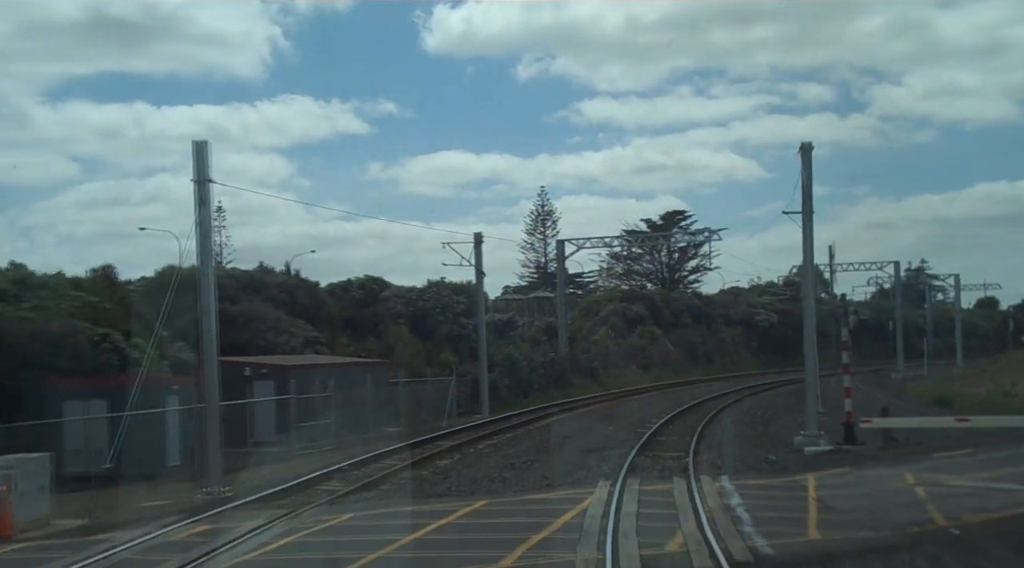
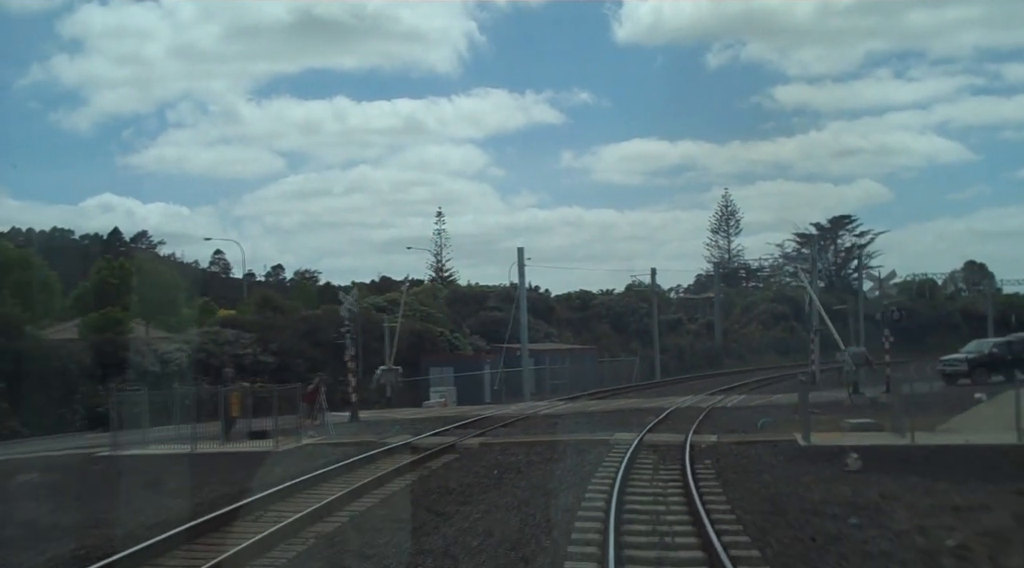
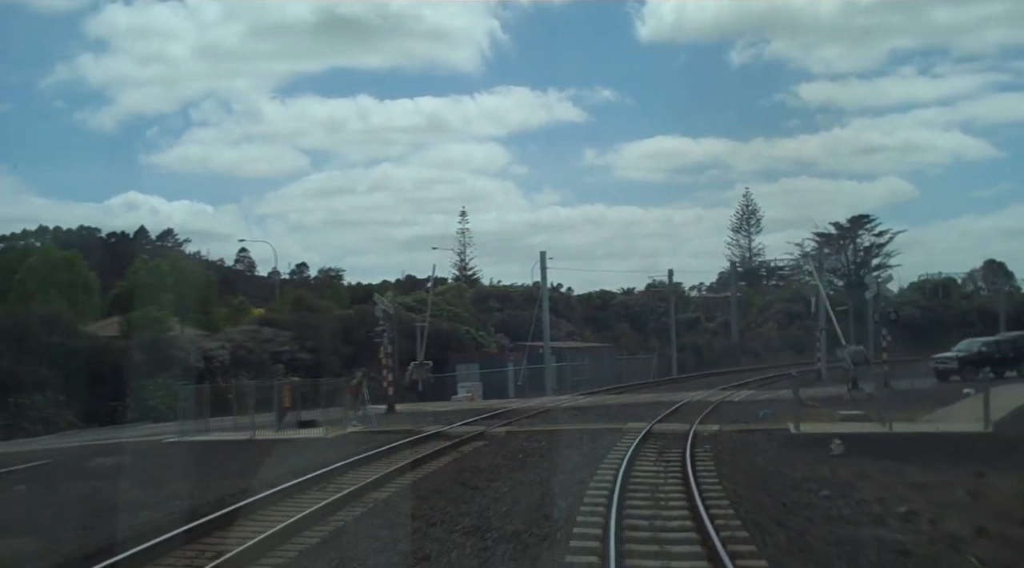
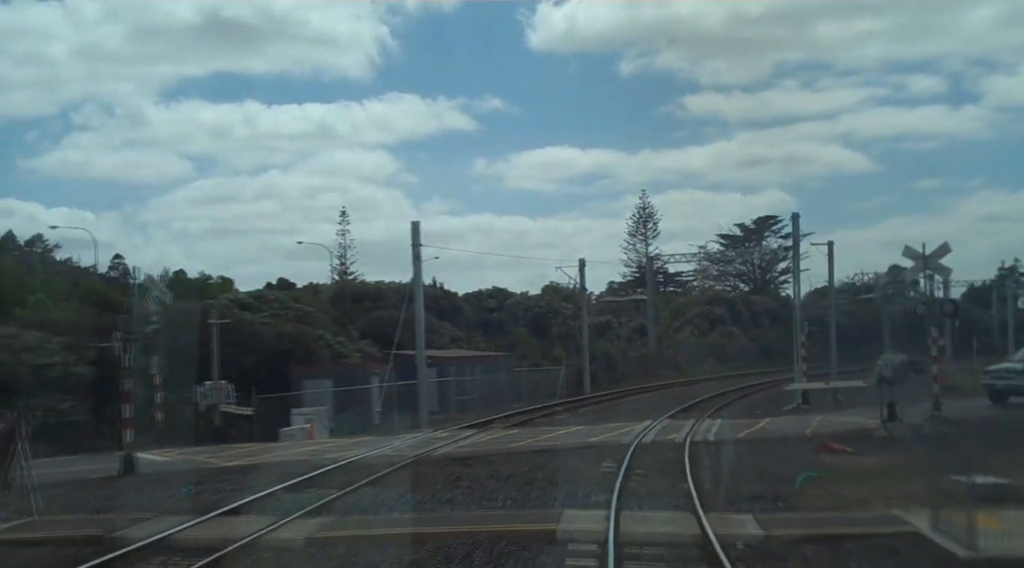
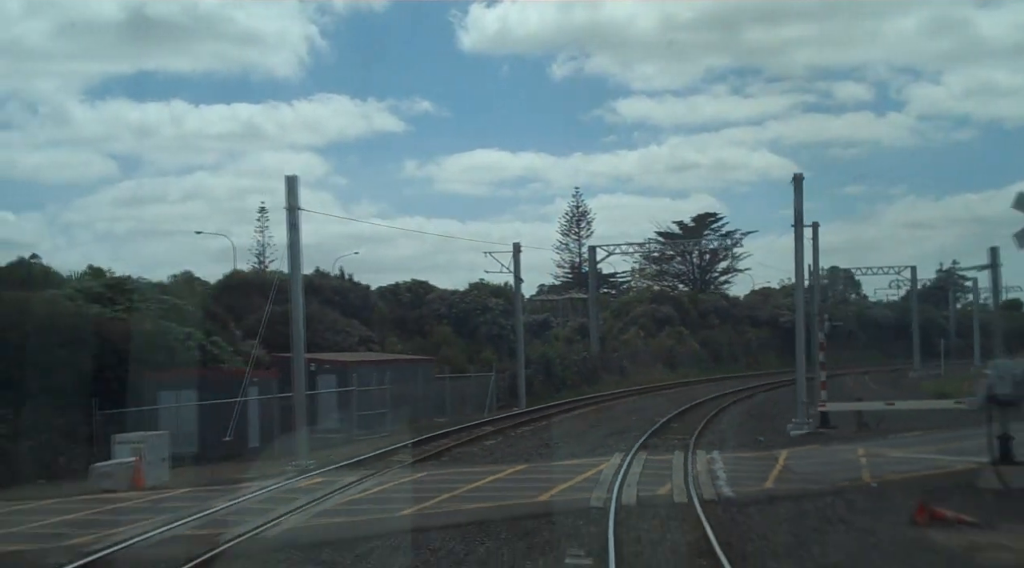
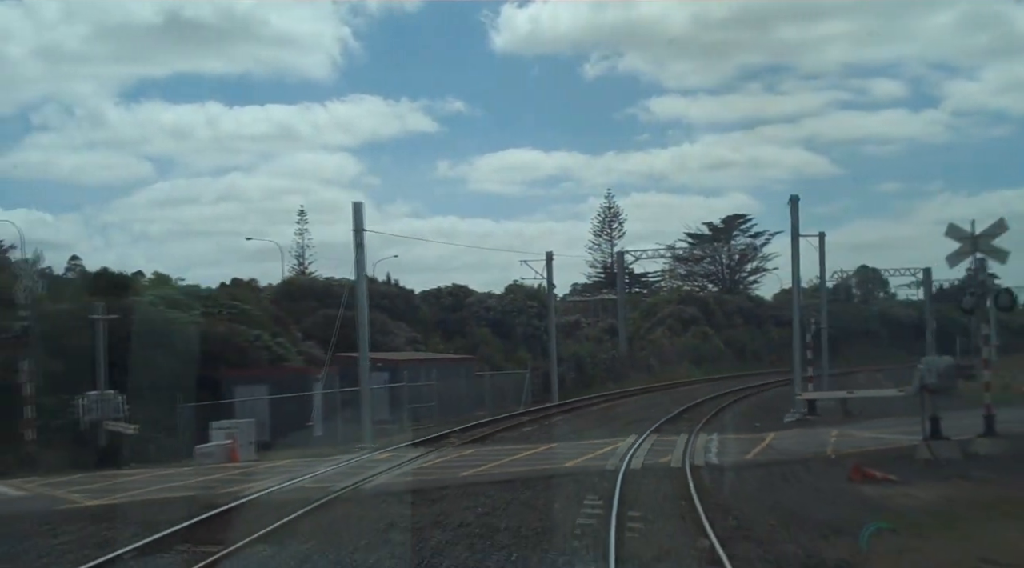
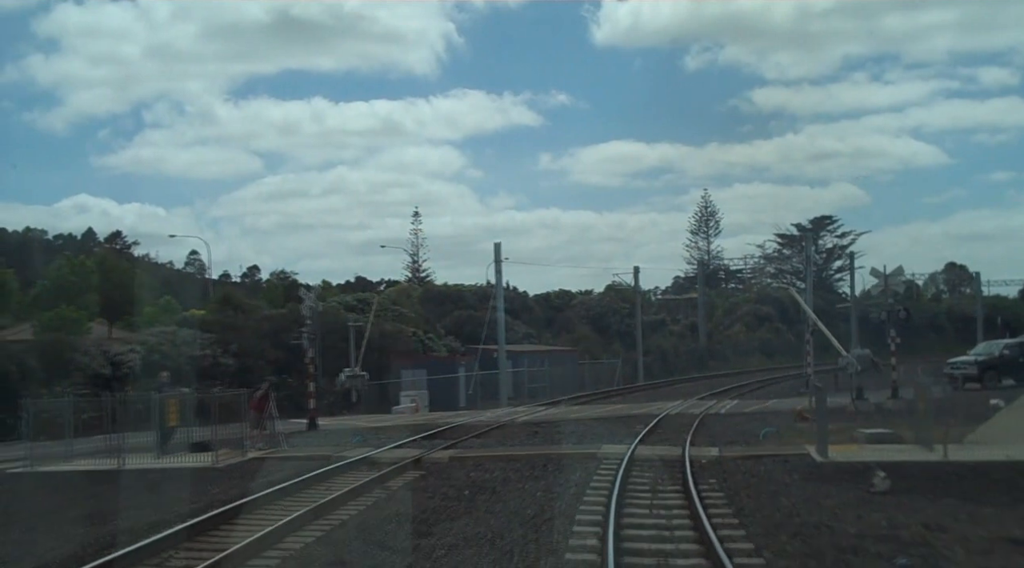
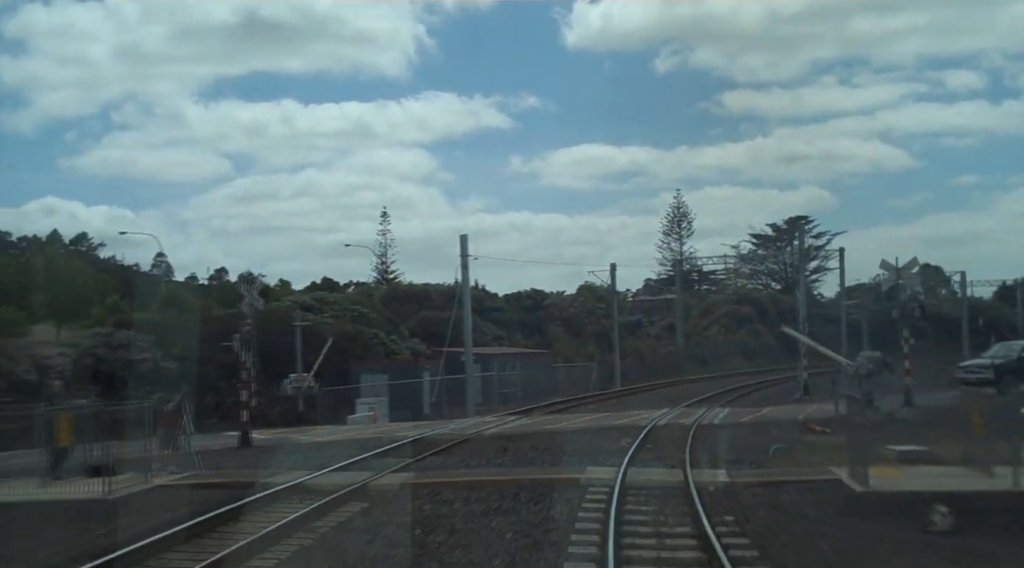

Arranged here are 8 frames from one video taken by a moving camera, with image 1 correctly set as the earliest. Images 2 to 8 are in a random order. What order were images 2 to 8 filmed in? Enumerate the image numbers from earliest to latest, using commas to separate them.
5, 6, 4, 8, 7, 2, 3
